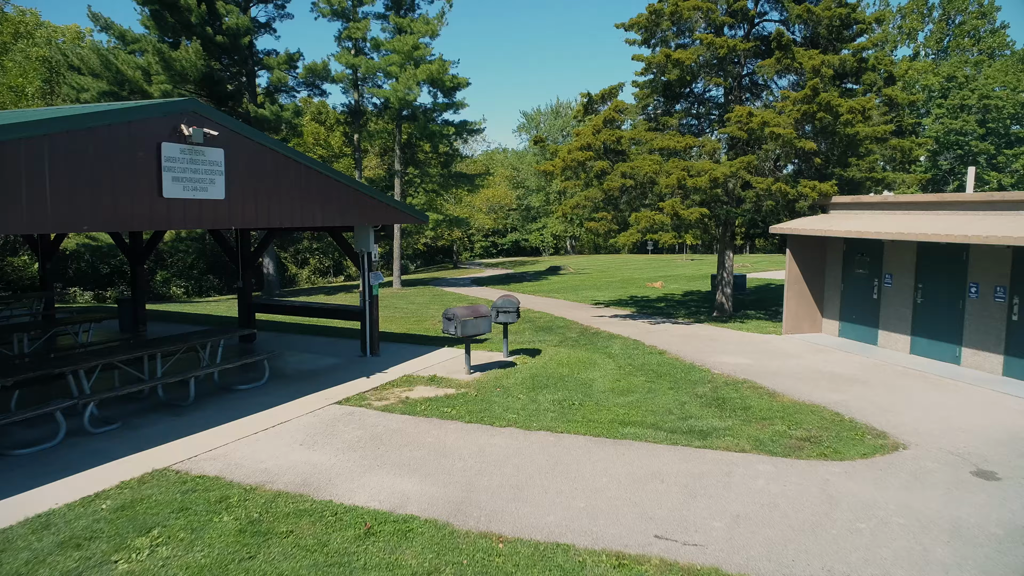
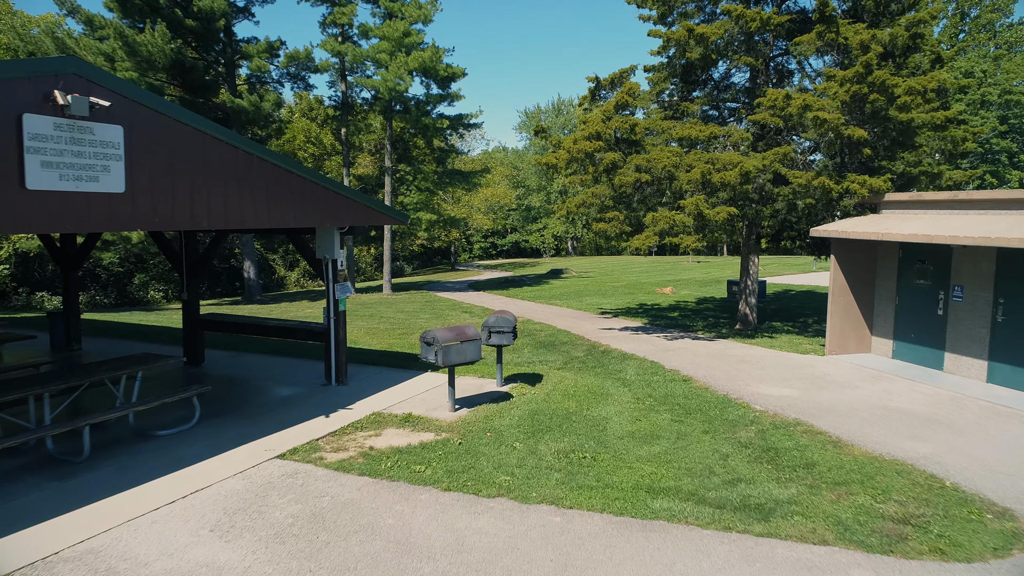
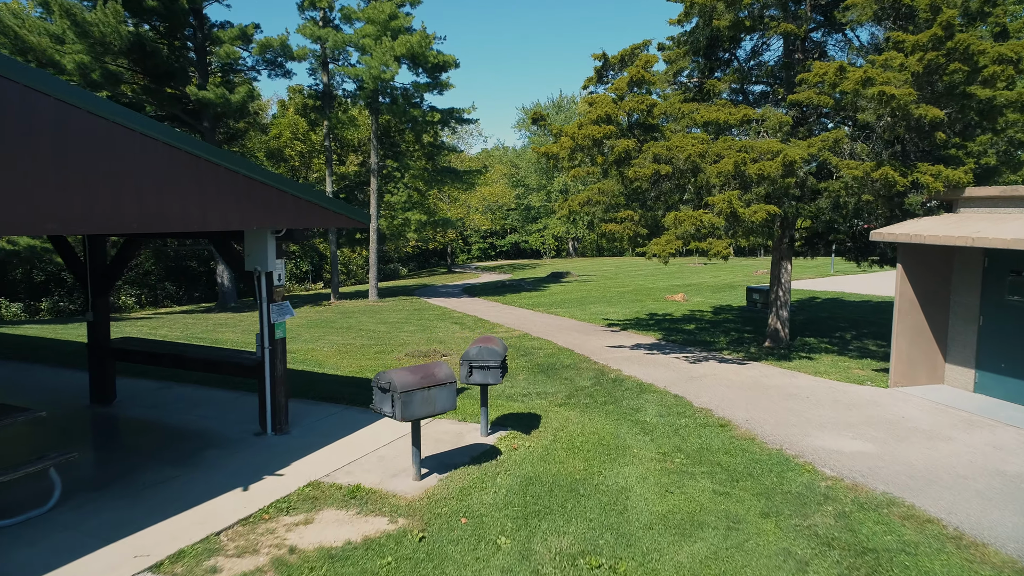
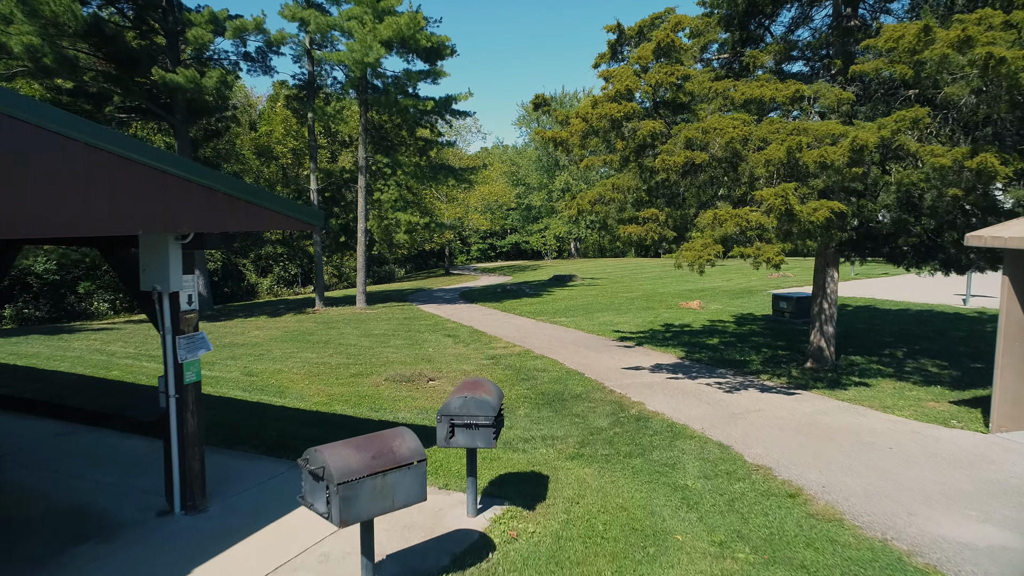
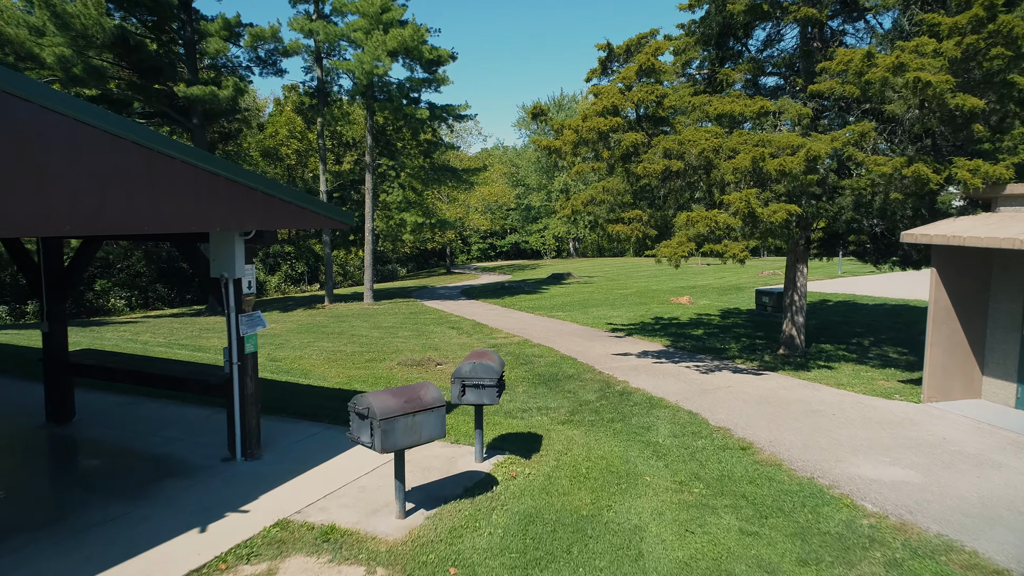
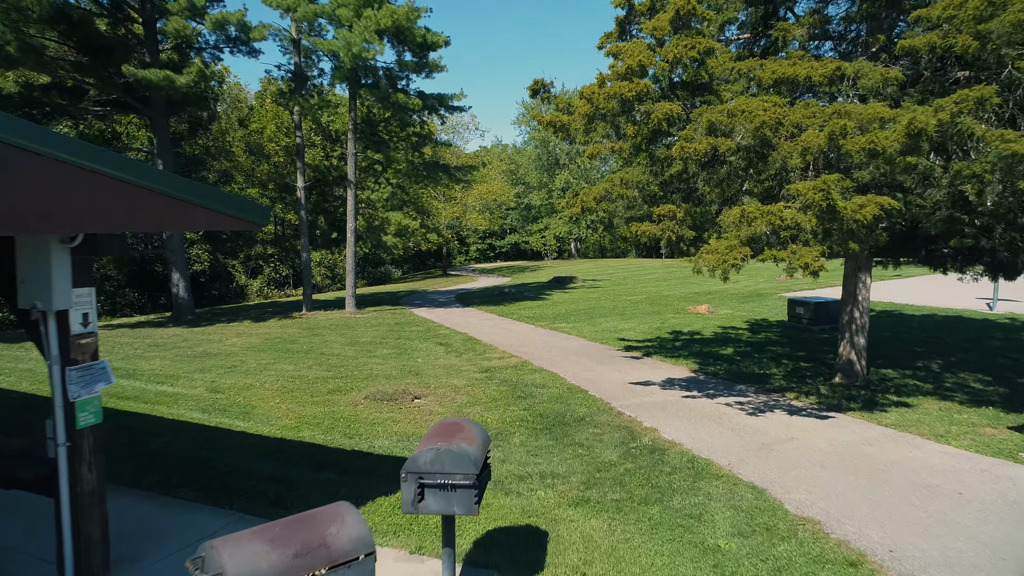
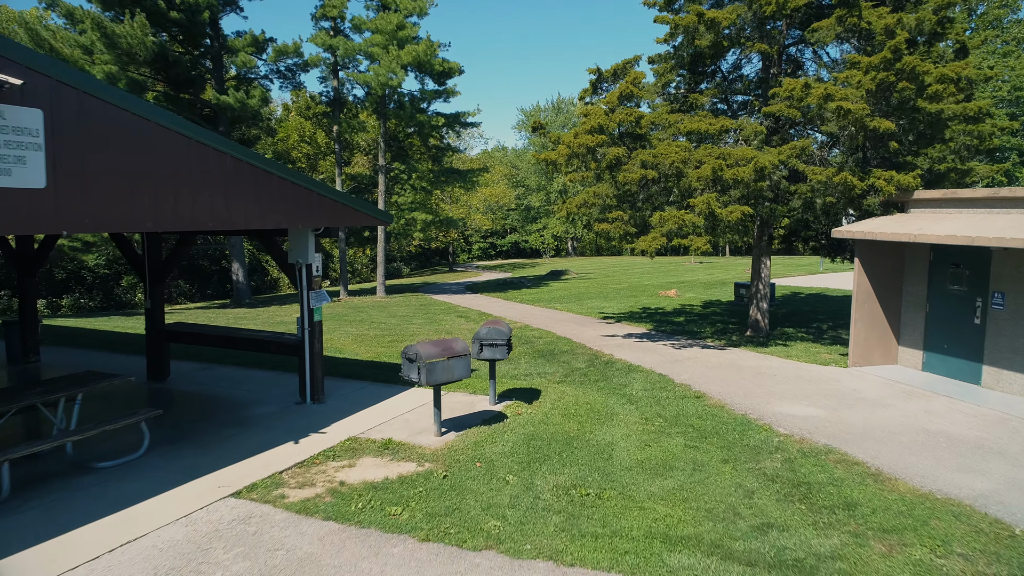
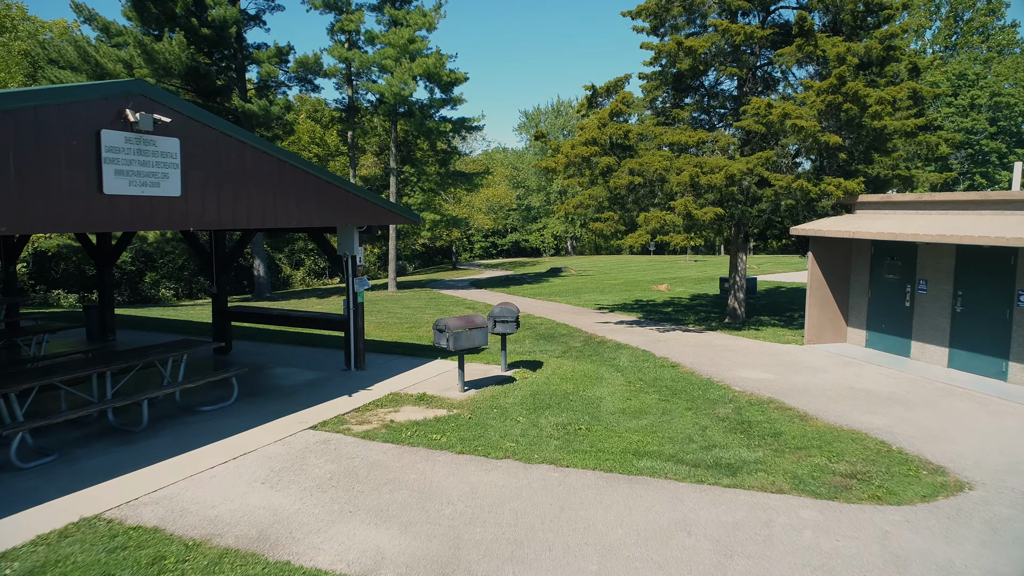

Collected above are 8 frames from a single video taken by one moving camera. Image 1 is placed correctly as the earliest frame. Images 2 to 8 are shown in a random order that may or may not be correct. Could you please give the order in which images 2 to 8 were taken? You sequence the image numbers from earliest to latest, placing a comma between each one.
8, 2, 7, 3, 5, 4, 6
